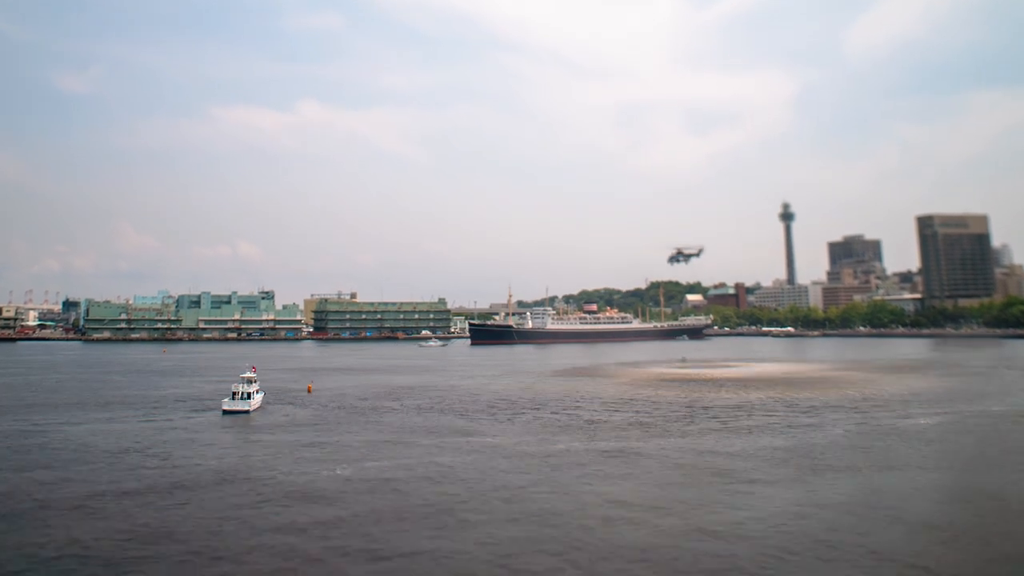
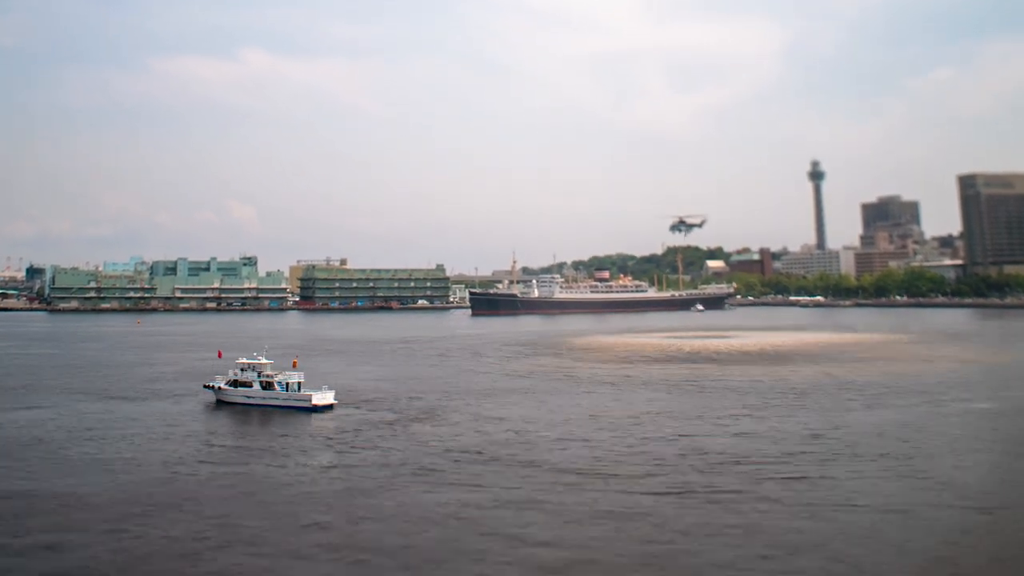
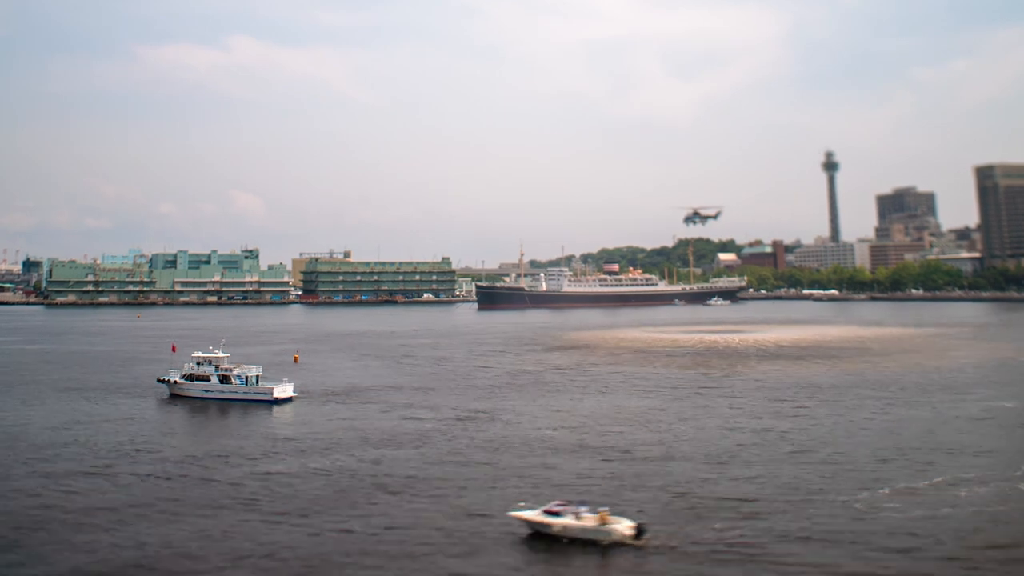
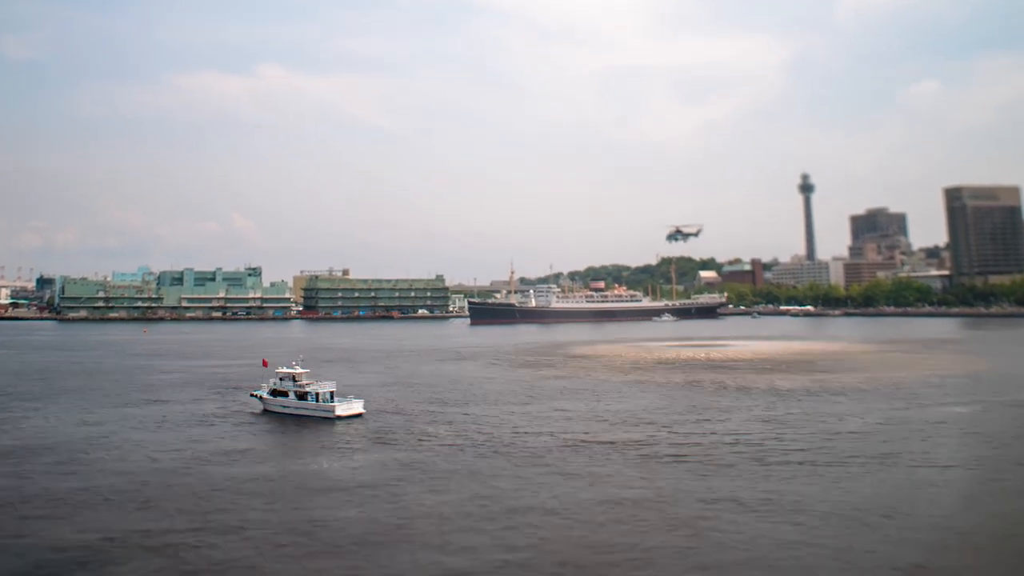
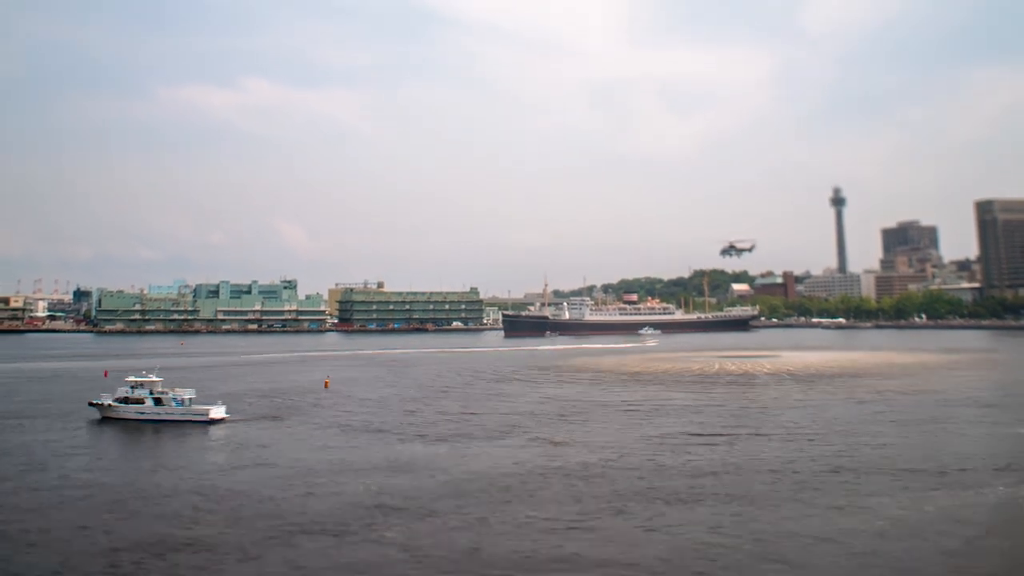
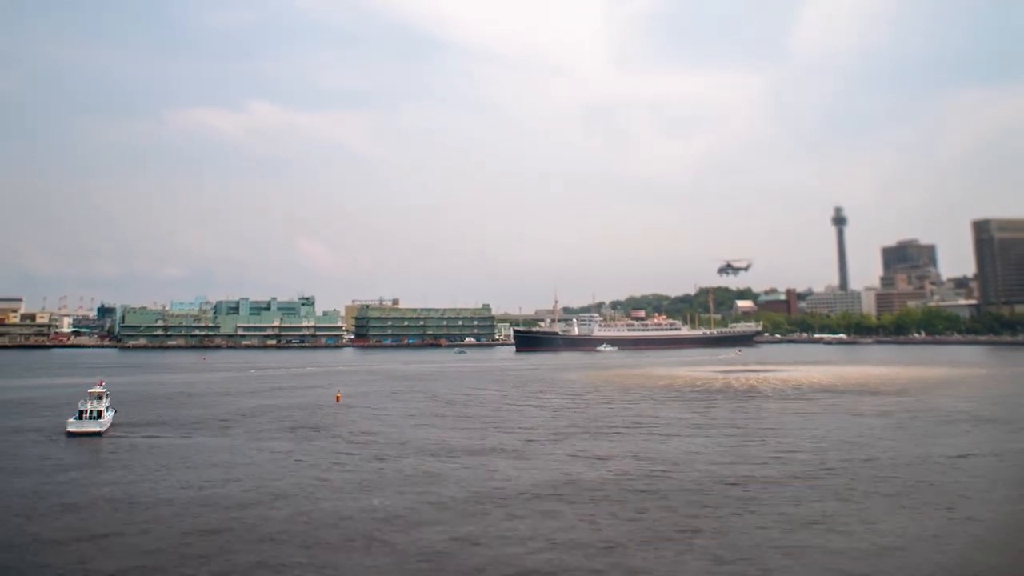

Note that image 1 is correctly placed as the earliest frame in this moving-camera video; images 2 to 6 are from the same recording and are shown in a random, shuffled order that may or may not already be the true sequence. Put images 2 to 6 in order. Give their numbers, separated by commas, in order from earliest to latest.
4, 2, 3, 5, 6
